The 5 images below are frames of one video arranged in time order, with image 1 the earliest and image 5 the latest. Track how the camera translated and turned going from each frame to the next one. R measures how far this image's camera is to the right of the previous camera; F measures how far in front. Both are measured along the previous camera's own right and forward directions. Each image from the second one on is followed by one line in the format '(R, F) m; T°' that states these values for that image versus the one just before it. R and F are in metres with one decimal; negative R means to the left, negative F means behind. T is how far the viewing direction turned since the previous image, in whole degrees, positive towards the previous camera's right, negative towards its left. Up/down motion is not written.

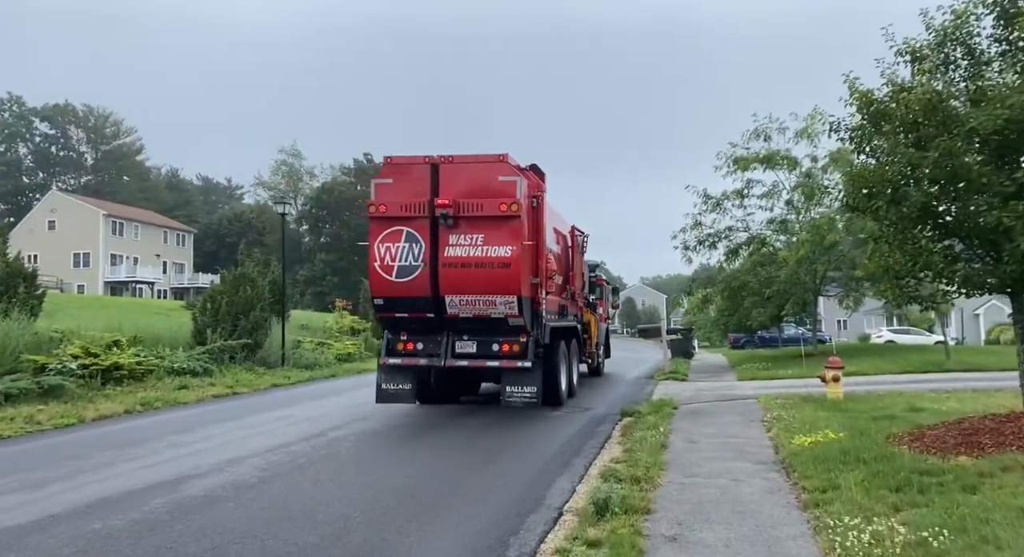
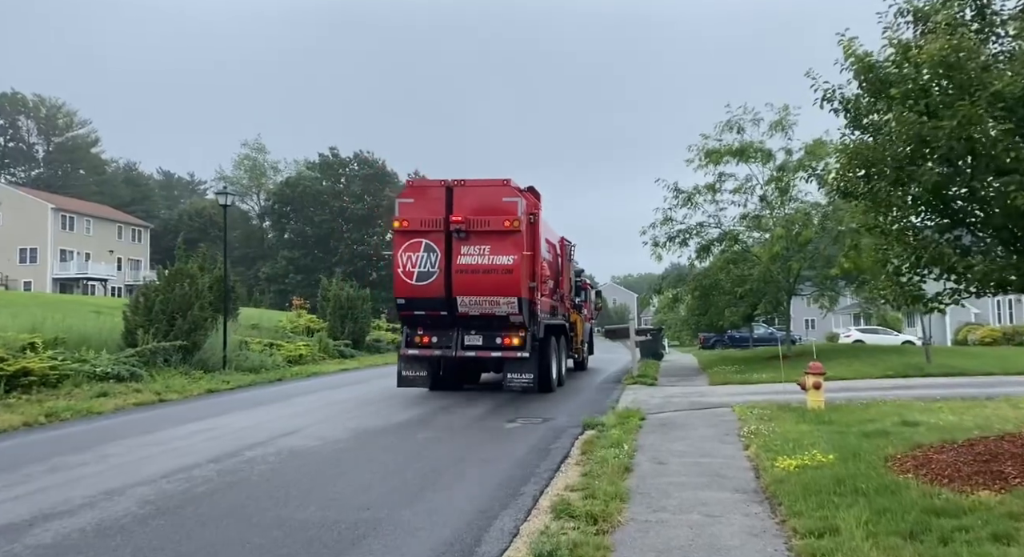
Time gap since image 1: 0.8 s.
(+0.3, +1.3) m; +2°
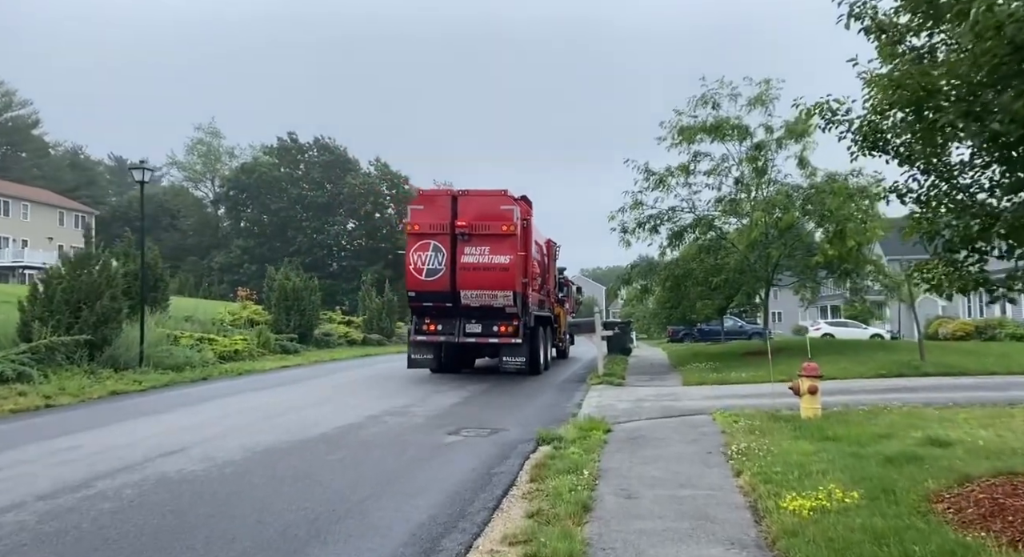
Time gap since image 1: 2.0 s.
(+0.4, +2.0) m; +2°
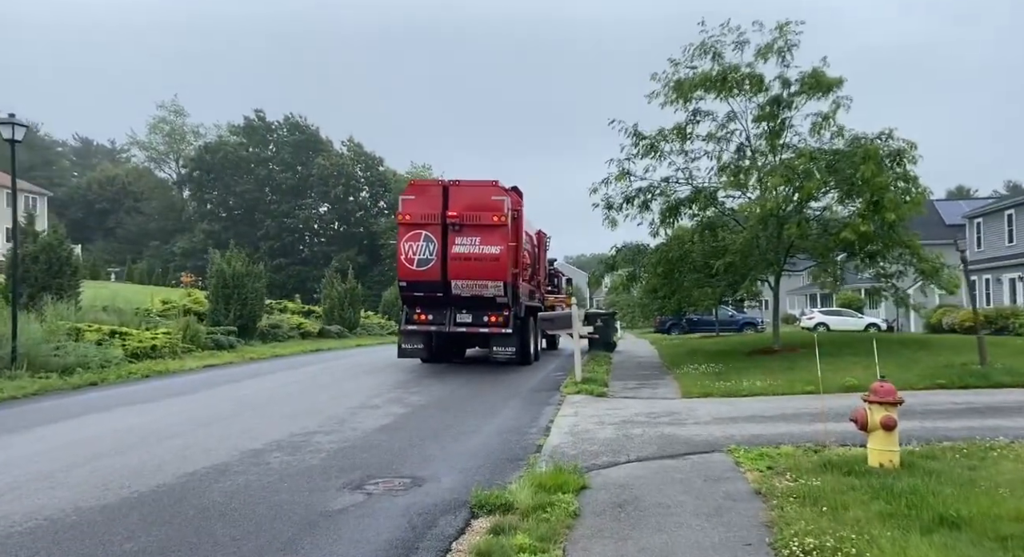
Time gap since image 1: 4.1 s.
(+0.5, +3.4) m; +1°
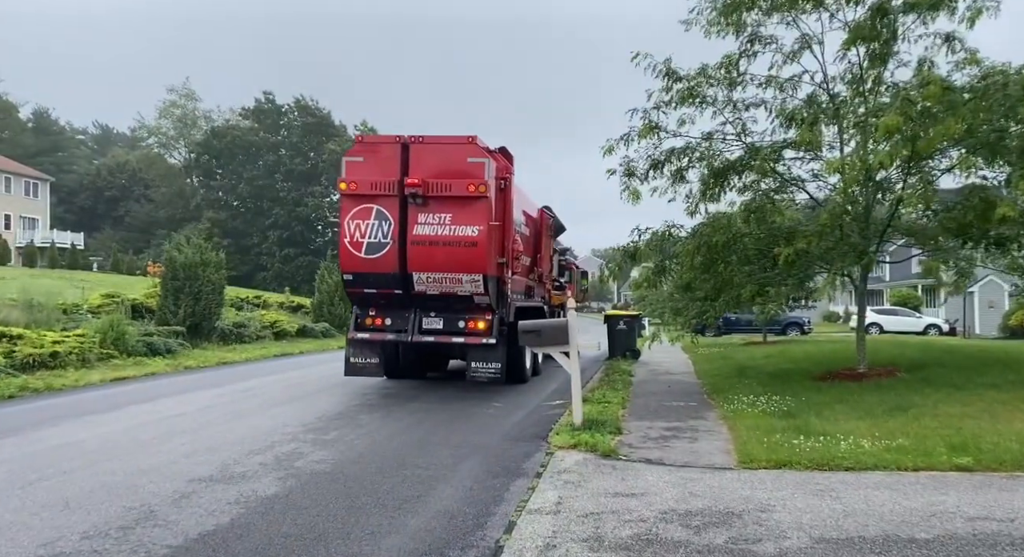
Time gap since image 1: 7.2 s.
(+0.8, +4.7) m; -2°
